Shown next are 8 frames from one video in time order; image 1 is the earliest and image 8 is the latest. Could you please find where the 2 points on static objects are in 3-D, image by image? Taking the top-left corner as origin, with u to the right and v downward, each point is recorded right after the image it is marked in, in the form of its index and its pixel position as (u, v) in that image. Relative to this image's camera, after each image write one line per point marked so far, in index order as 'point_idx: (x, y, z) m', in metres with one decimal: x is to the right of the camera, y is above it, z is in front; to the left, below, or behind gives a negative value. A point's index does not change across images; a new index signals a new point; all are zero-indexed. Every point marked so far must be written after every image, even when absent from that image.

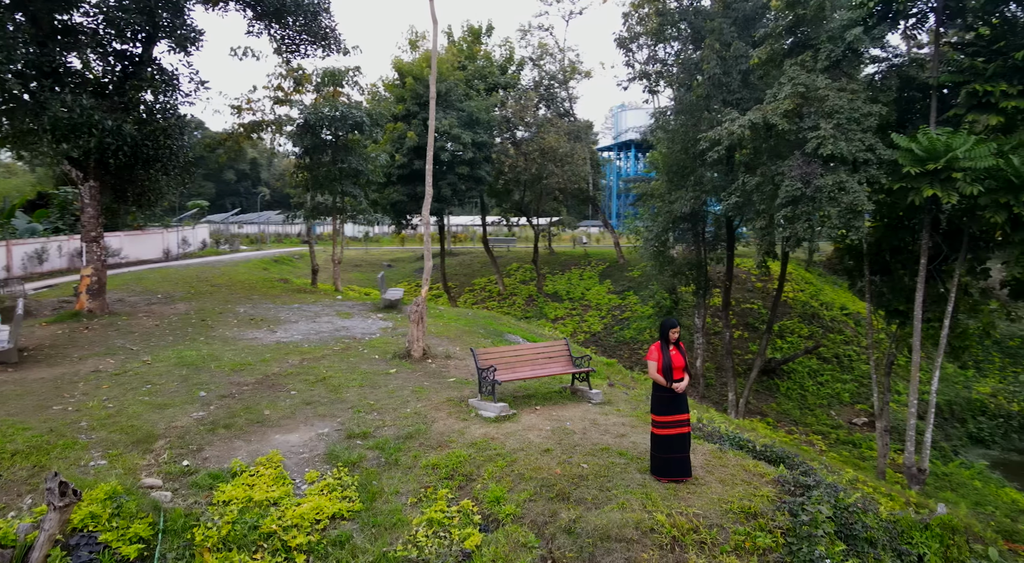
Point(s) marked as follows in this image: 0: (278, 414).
0: (-2.6, -1.5, +6.6) m
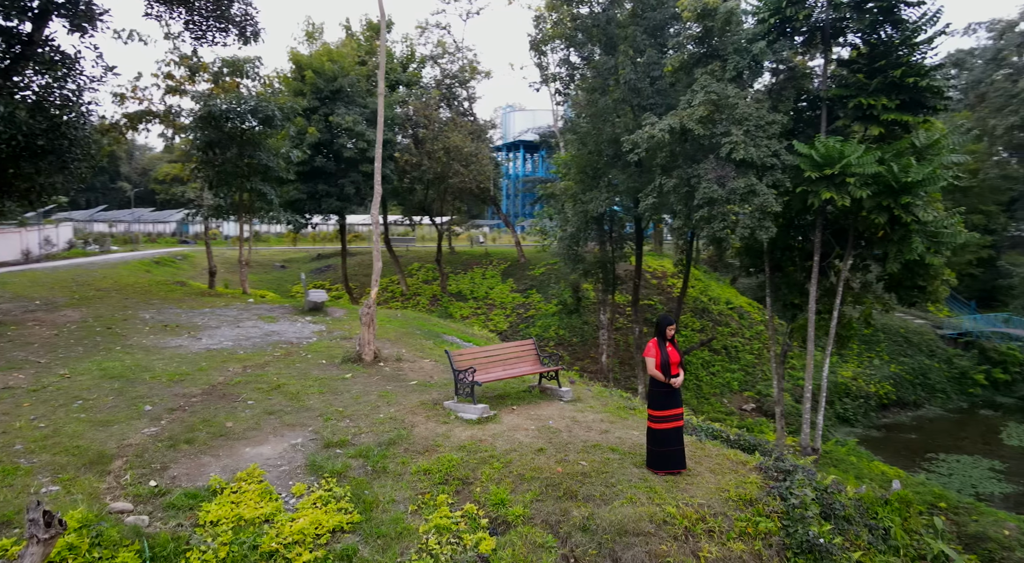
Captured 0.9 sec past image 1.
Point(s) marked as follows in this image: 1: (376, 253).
0: (-2.8, -1.5, +6.1) m
1: (-2.5, +0.6, +10.6) m
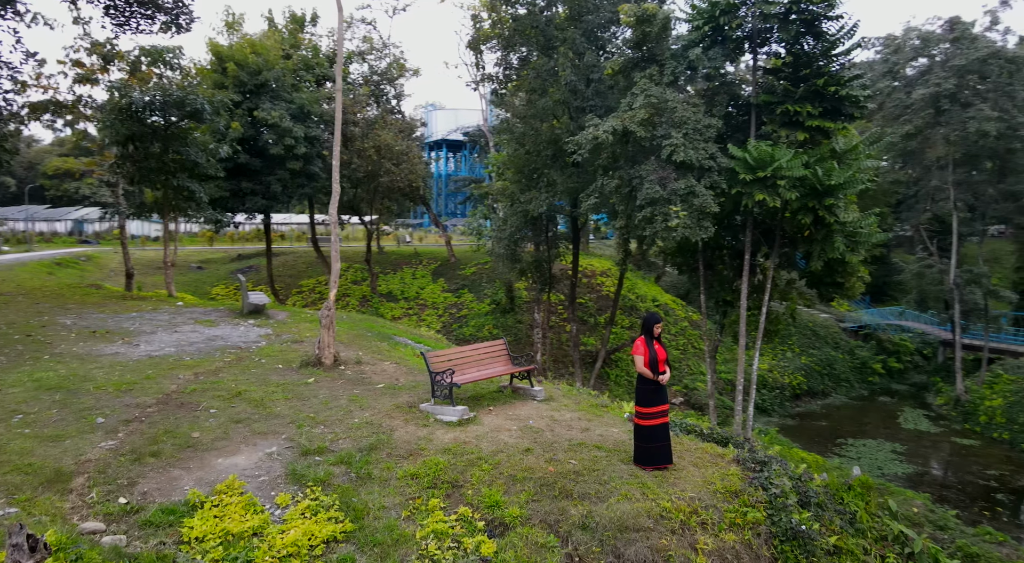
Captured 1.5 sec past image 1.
0: (-3.0, -1.5, +5.8) m
1: (-3.1, +0.5, +10.3) m
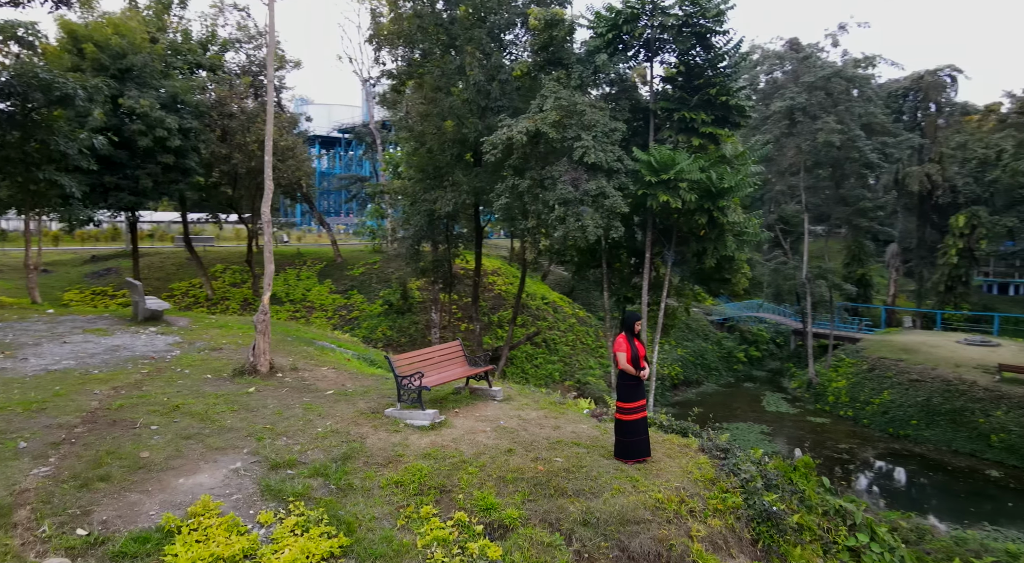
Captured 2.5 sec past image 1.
0: (-3.2, -1.6, +5.3) m
1: (-4.0, +0.5, +9.8) m
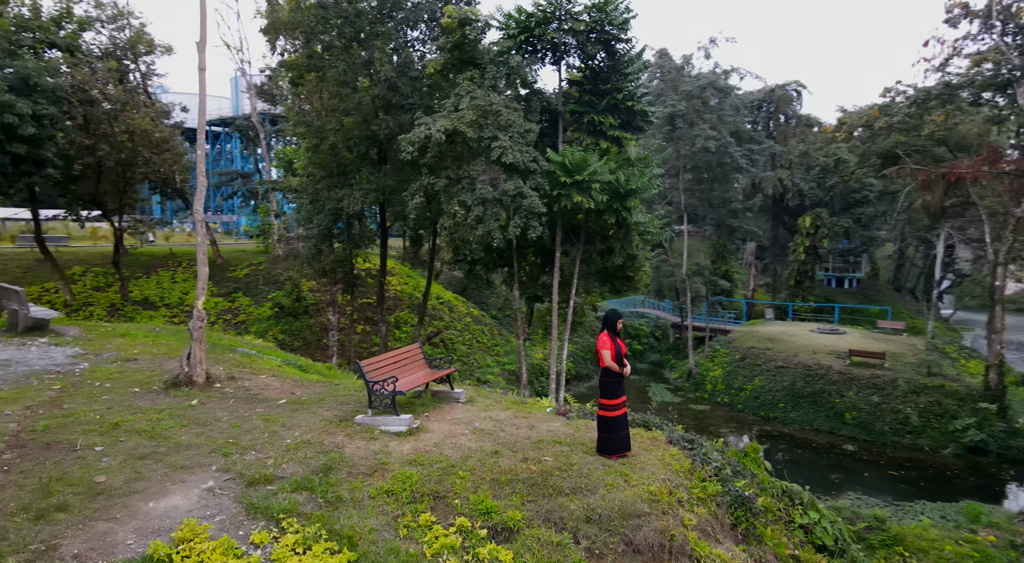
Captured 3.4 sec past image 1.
0: (-3.3, -1.6, +4.9) m
1: (-4.8, +0.4, +9.1) m
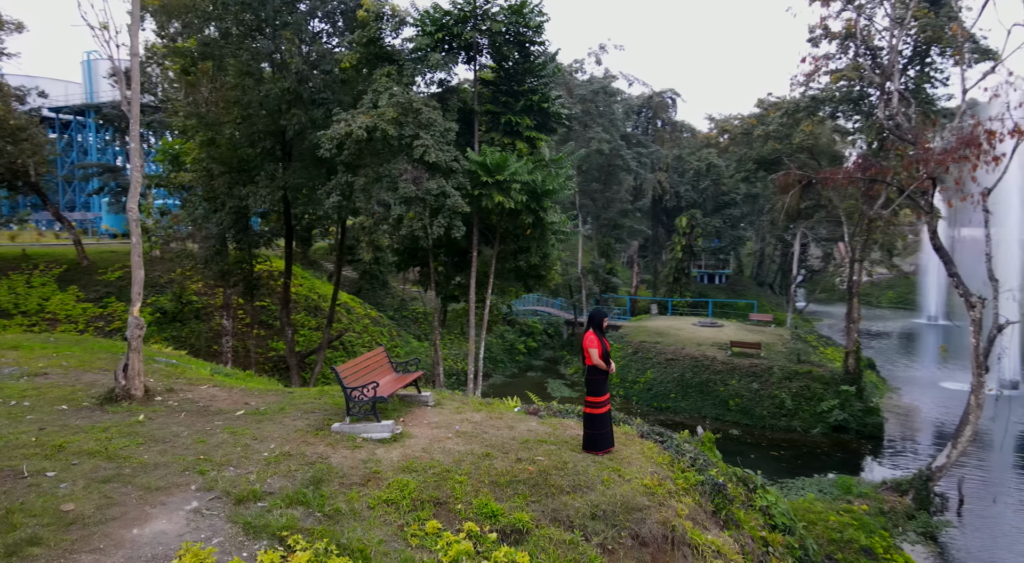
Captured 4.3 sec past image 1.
0: (-3.2, -1.7, +4.4) m
1: (-5.4, +0.4, +8.4) m
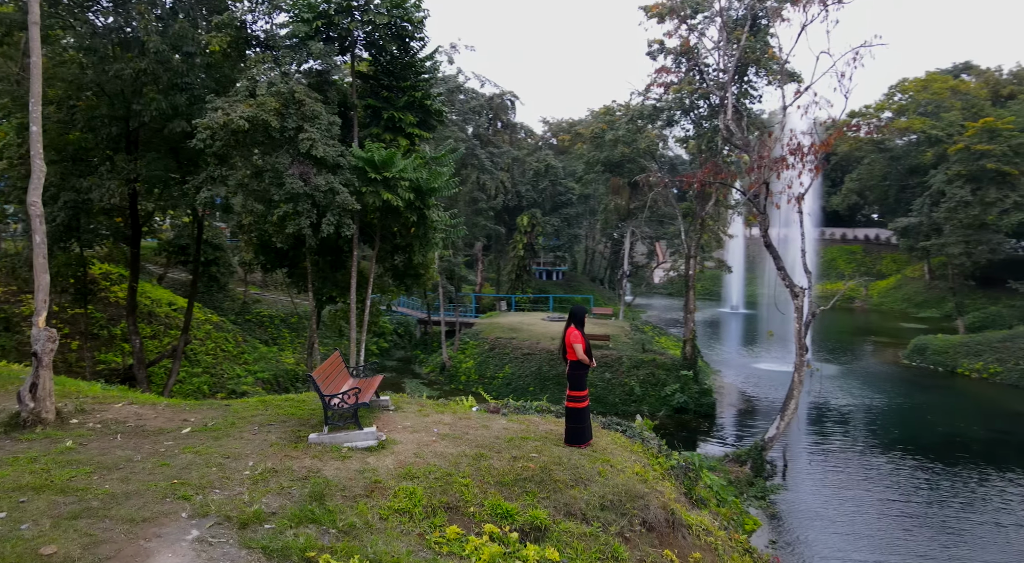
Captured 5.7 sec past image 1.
0: (-3.0, -1.8, +3.9) m
1: (-5.9, +0.3, +7.4) m
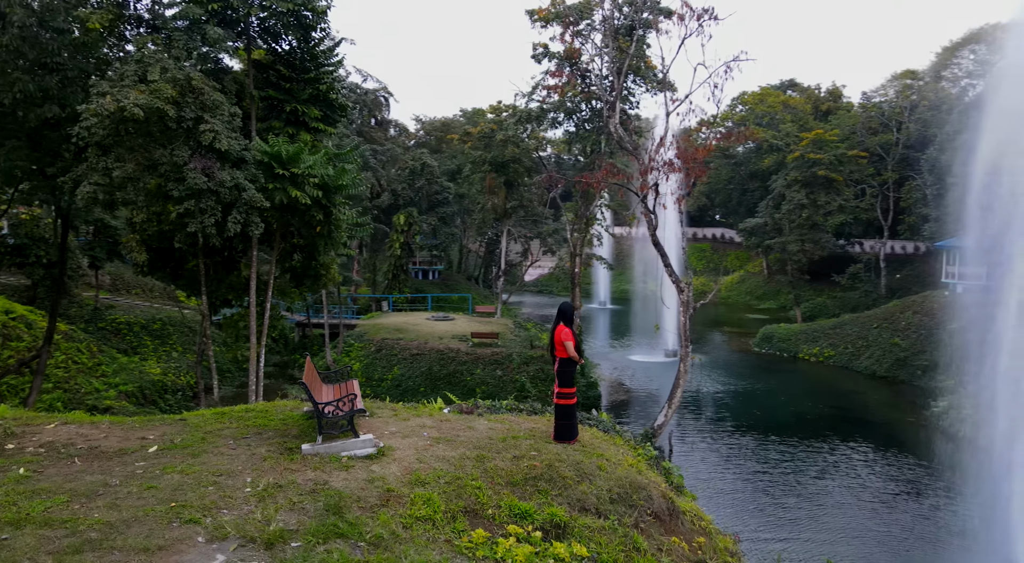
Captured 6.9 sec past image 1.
0: (-2.7, -1.9, +3.6) m
1: (-6.1, +0.1, +6.6) m
